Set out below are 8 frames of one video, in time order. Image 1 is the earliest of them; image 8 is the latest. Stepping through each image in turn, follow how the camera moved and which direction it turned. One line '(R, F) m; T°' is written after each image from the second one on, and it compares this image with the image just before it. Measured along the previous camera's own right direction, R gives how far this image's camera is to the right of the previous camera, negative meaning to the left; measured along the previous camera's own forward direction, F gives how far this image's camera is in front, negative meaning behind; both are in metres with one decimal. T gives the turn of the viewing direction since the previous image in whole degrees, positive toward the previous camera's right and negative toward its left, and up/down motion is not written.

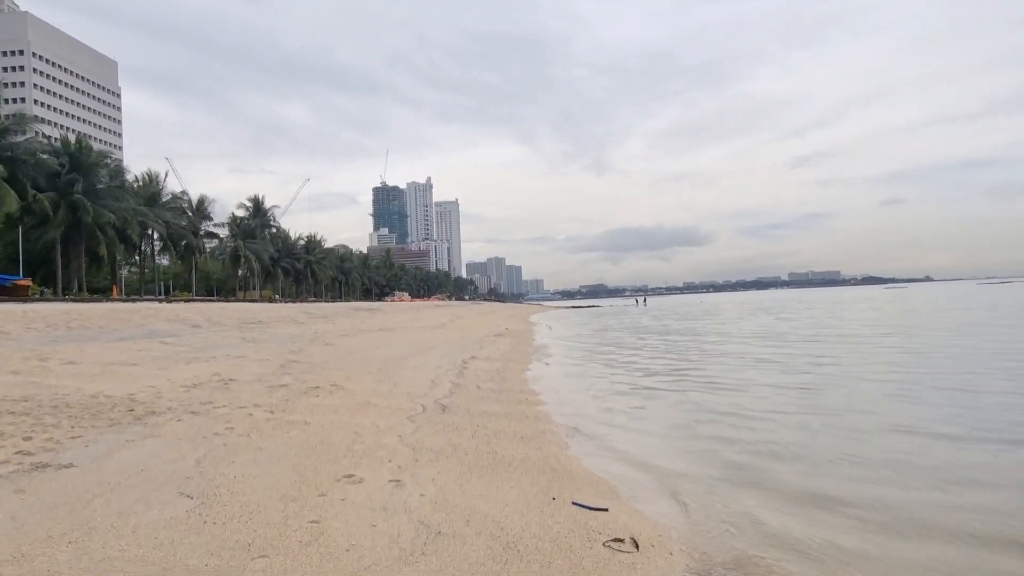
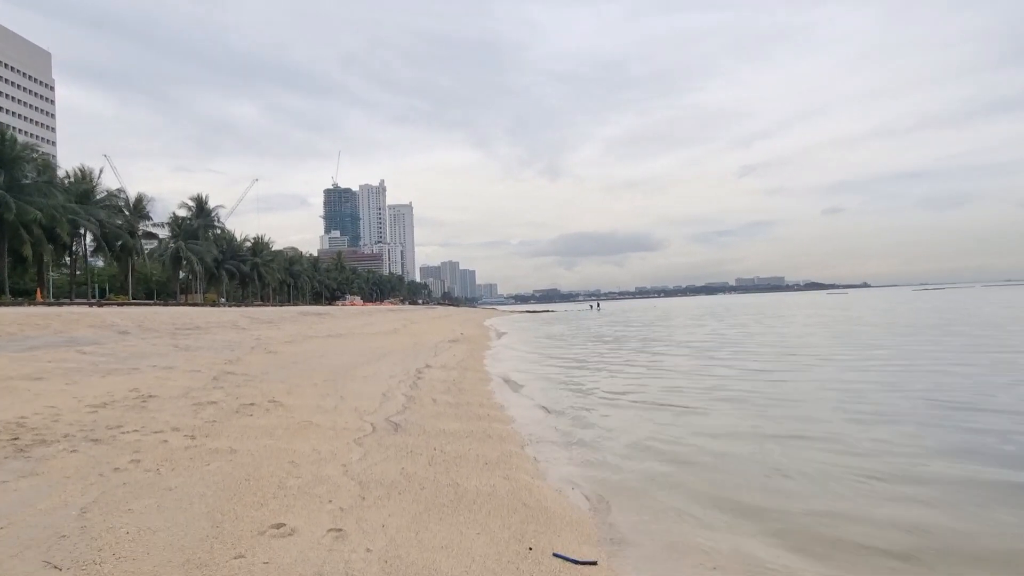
(-0.1, +0.8) m; +4°
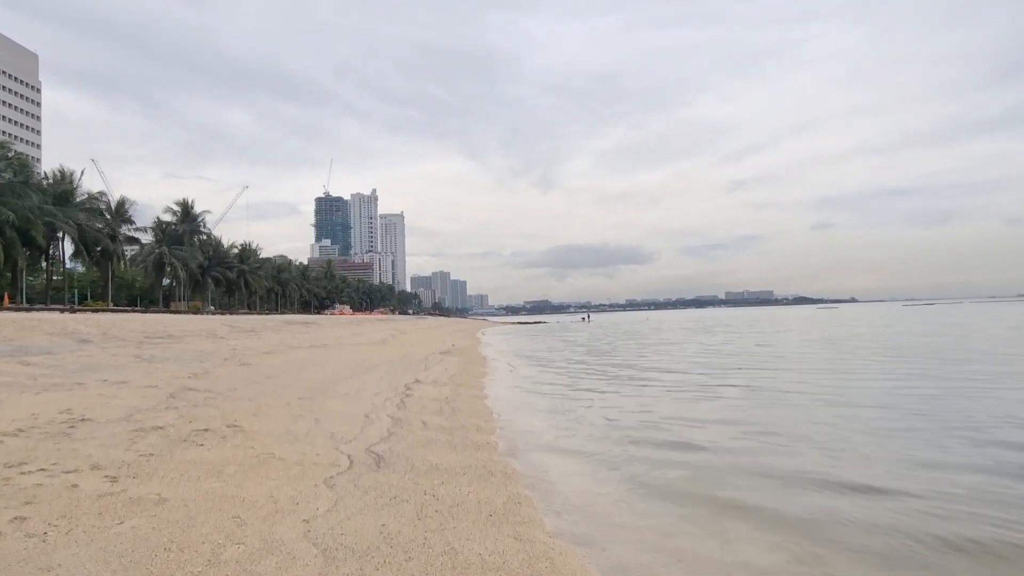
(-0.2, +1.2) m; +1°
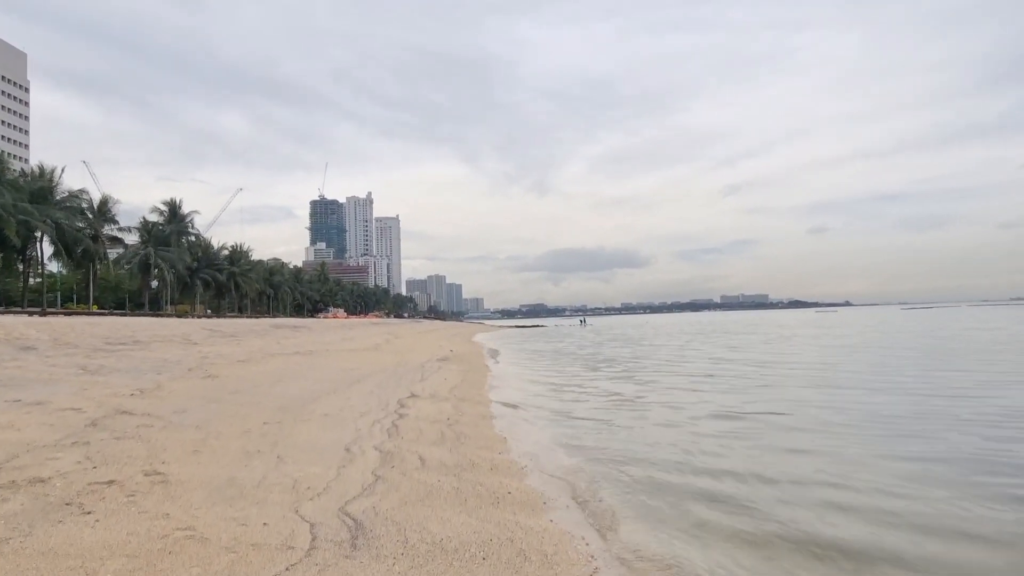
(-0.3, +1.9) m; 0°
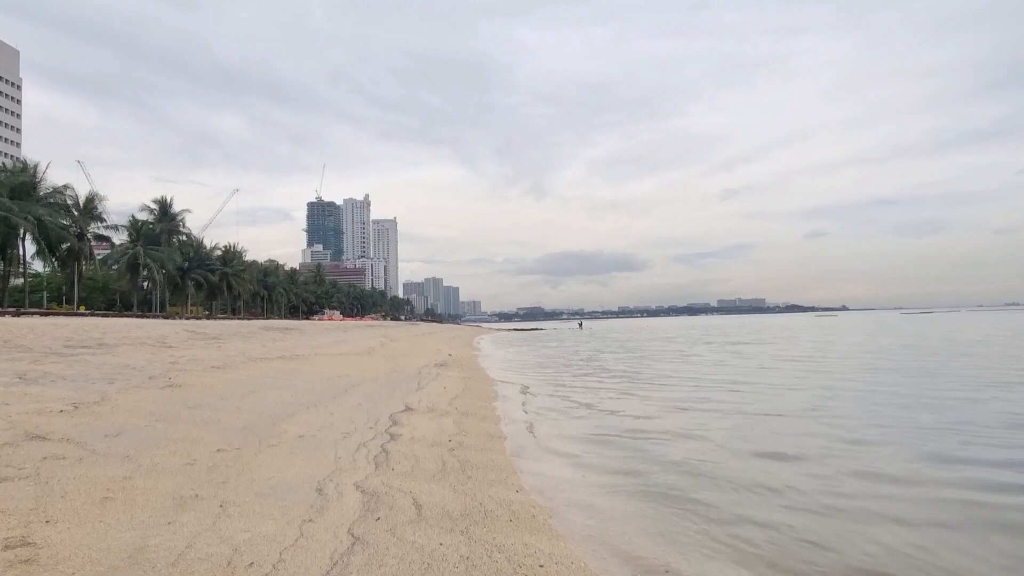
(-0.2, +1.6) m; 0°
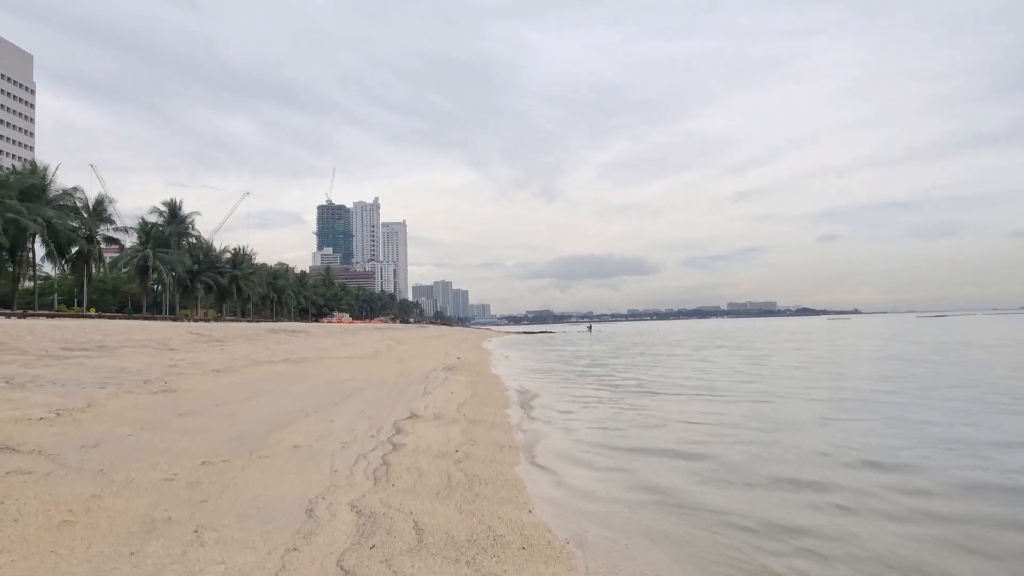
(0.0, +0.5) m; -1°
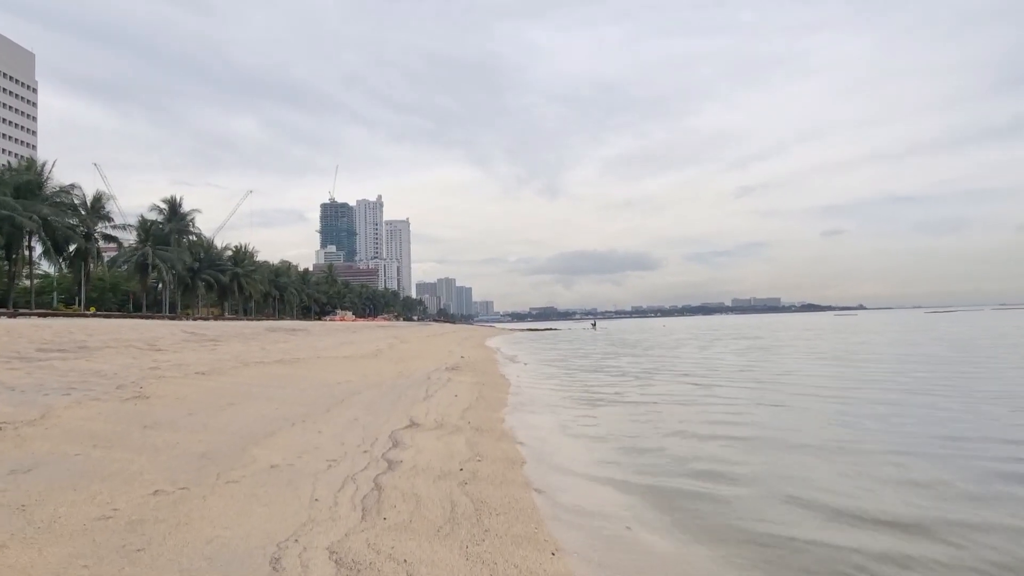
(-0.1, +1.0) m; 0°
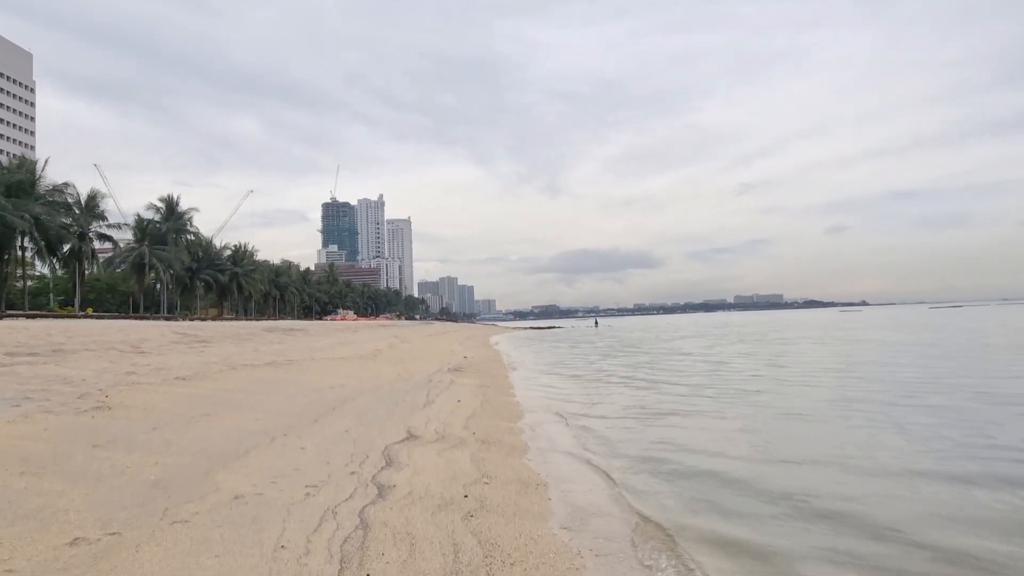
(-0.1, +1.0) m; 0°
